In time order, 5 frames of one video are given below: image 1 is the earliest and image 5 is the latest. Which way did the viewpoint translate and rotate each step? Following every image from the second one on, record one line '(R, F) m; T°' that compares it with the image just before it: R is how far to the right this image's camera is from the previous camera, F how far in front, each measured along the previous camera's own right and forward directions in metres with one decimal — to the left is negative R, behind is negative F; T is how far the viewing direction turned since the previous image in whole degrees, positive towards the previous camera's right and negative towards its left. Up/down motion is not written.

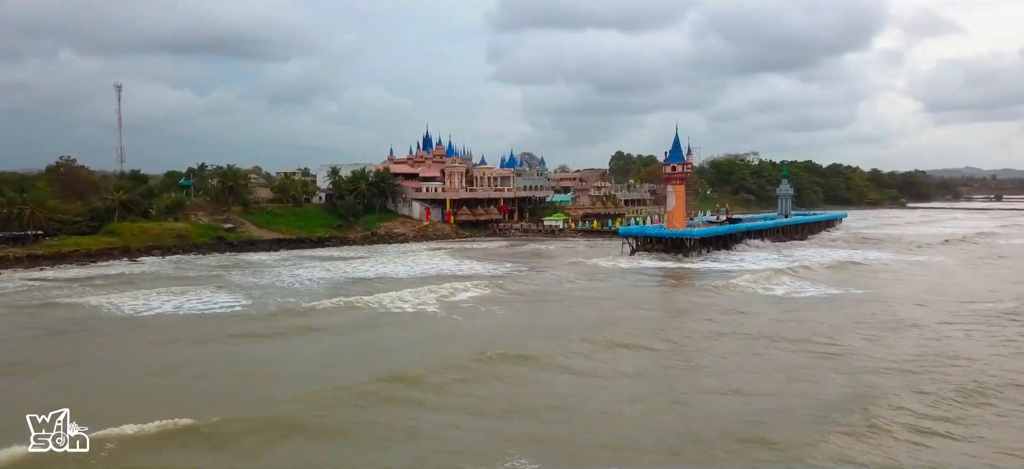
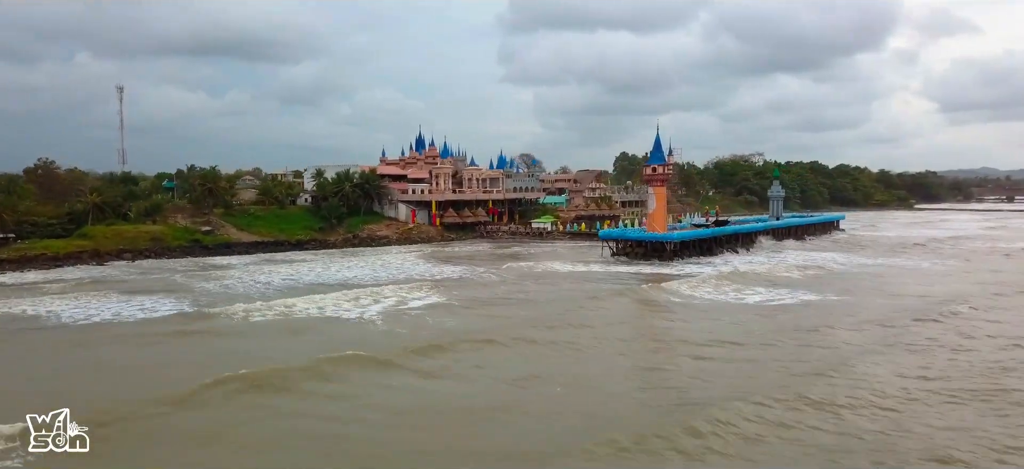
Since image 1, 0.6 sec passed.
(+1.8, +1.1) m; -1°
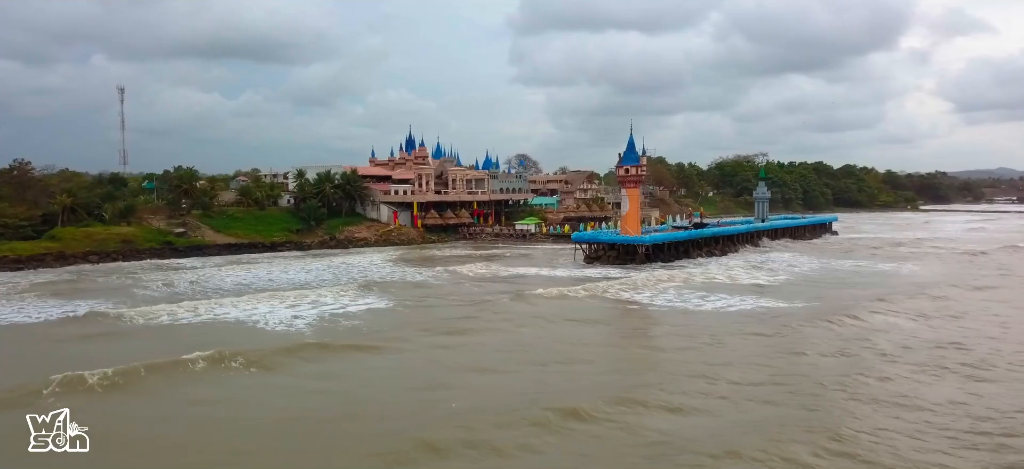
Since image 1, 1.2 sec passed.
(+2.1, +1.0) m; -1°
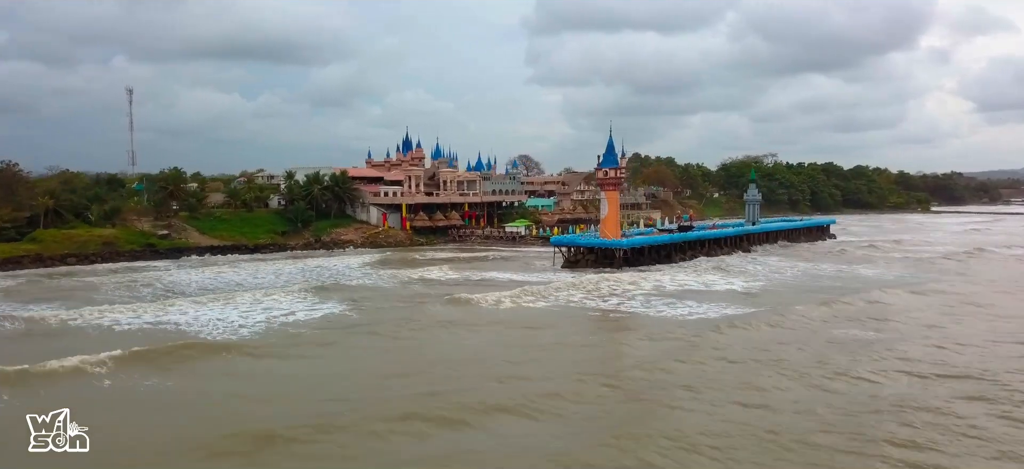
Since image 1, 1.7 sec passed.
(+1.9, +0.7) m; -1°
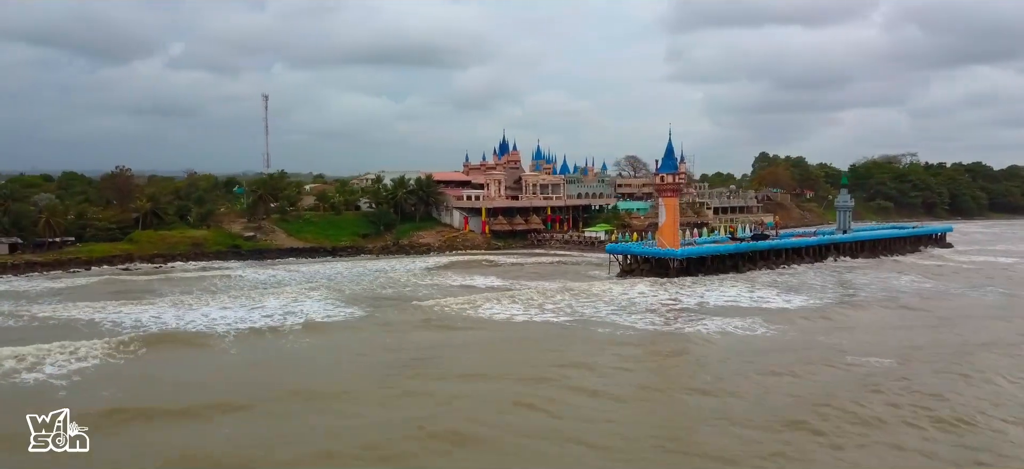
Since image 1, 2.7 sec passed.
(+3.9, +1.1) m; -10°
